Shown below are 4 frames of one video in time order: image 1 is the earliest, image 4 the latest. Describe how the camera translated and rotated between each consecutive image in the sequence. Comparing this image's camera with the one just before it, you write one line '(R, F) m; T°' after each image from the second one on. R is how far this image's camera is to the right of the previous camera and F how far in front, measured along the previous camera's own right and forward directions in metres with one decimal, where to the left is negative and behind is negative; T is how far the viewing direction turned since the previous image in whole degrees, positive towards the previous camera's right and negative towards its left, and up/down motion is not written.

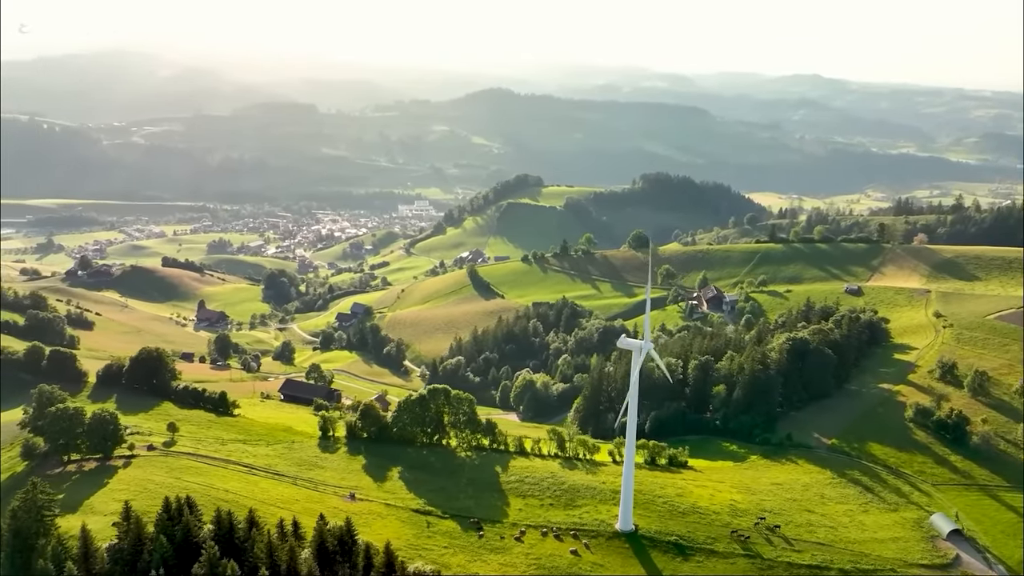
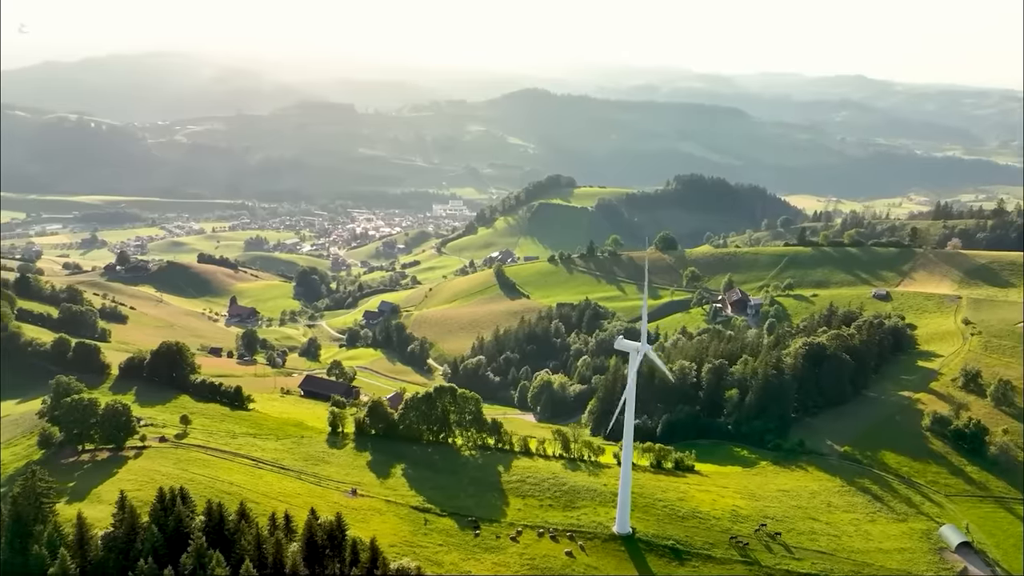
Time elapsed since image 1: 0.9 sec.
(+1.7, +0.1) m; -2°
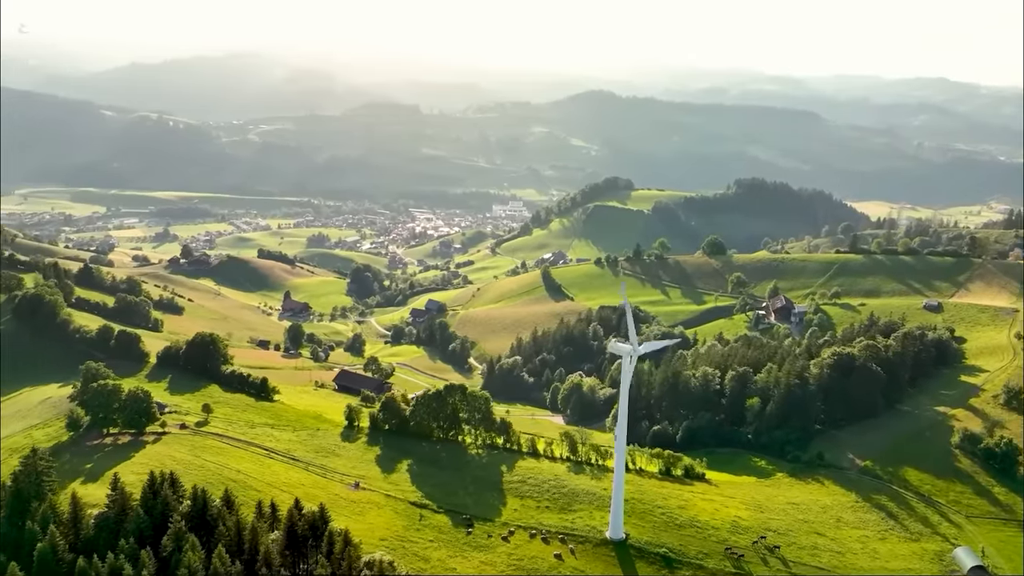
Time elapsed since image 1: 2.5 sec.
(+3.1, +0.1) m; -4°
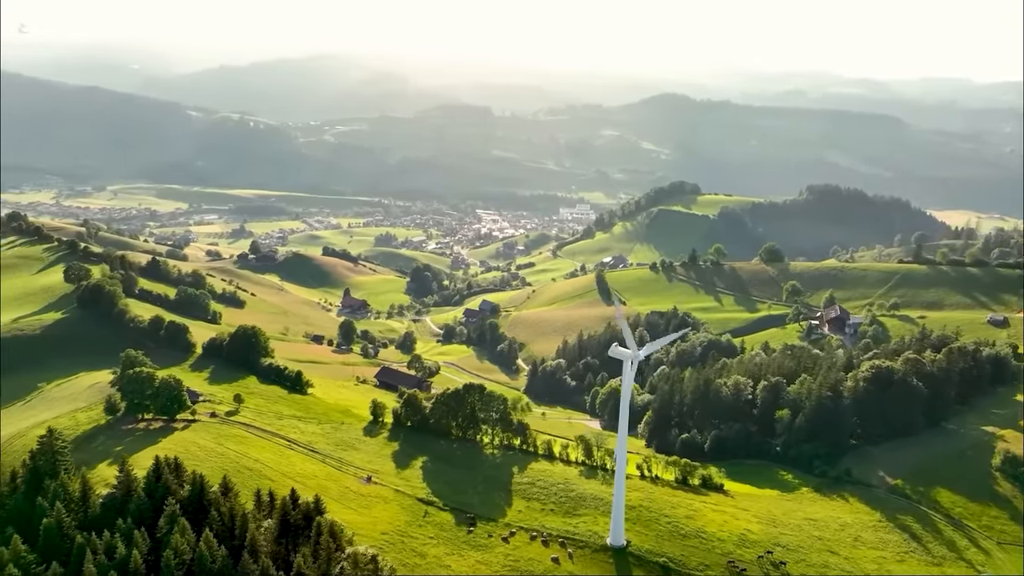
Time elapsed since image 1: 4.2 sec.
(+3.0, -0.1) m; -4°
